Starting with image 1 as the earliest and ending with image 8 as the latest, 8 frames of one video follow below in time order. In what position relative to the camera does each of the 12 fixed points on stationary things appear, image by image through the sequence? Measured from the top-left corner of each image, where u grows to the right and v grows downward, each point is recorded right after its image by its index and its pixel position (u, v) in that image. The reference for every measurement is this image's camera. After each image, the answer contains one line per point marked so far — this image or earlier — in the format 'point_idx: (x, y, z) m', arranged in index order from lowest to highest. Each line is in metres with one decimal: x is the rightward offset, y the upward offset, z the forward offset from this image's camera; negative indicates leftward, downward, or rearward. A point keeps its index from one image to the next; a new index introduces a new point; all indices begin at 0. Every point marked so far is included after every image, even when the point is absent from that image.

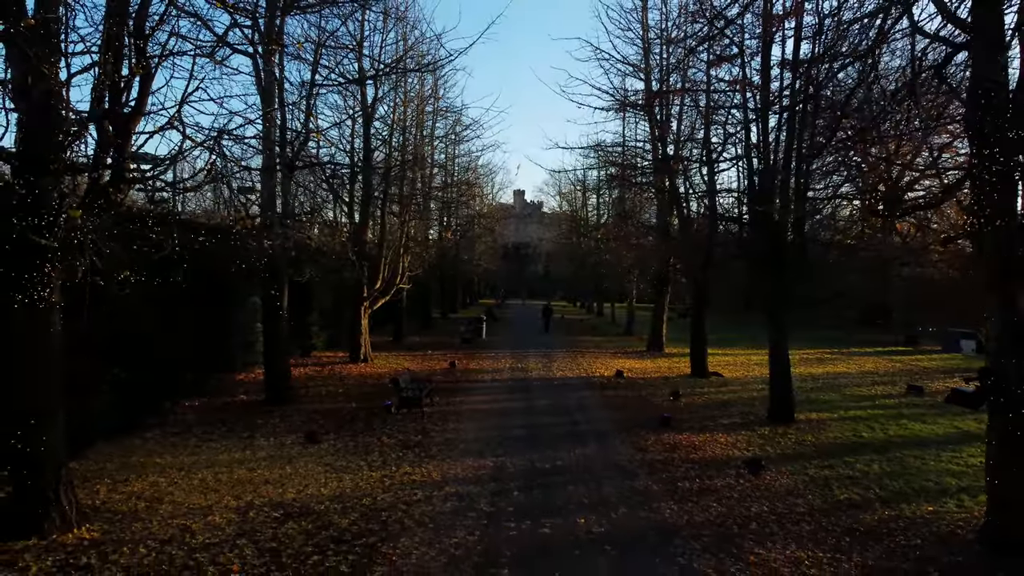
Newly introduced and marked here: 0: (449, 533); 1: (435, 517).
0: (-0.4, -1.4, +7.2) m
1: (-0.5, -1.4, +7.6) m
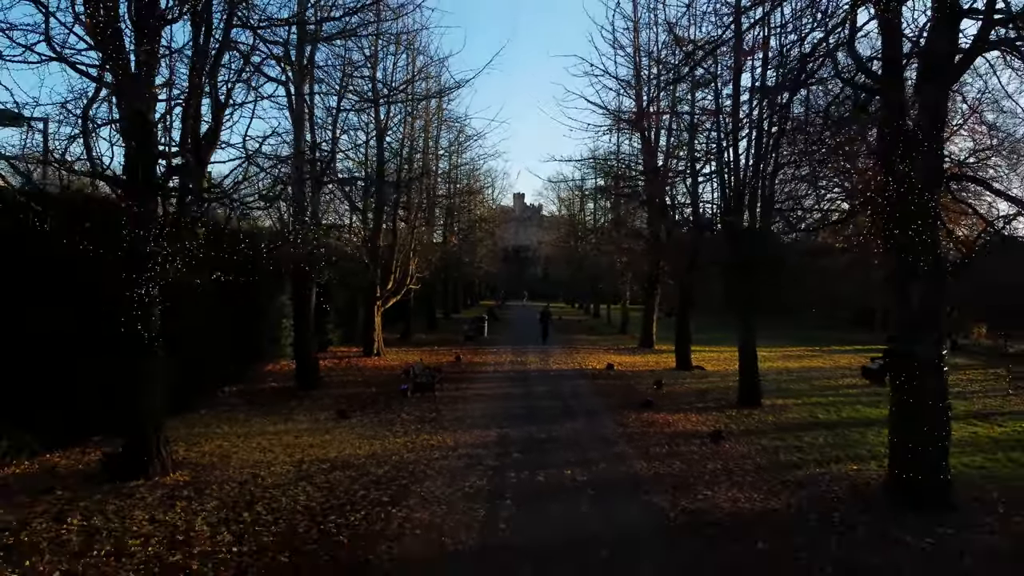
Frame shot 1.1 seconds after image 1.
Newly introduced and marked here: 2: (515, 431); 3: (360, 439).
0: (-0.4, -1.4, +9.1) m
1: (-0.5, -1.4, +9.5) m
2: (0.0, -1.4, +12.0) m
3: (-1.4, -1.4, +11.1) m
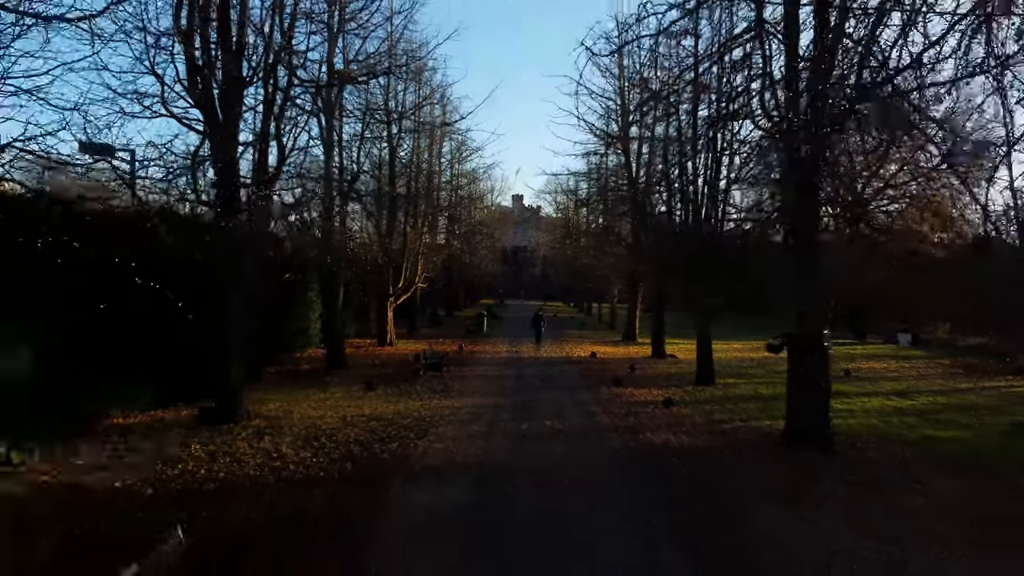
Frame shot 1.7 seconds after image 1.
0: (-0.4, -1.4, +12.2) m
1: (-0.5, -1.4, +12.6) m
2: (-0.1, -1.3, +15.1) m
3: (-1.4, -1.3, +14.2) m
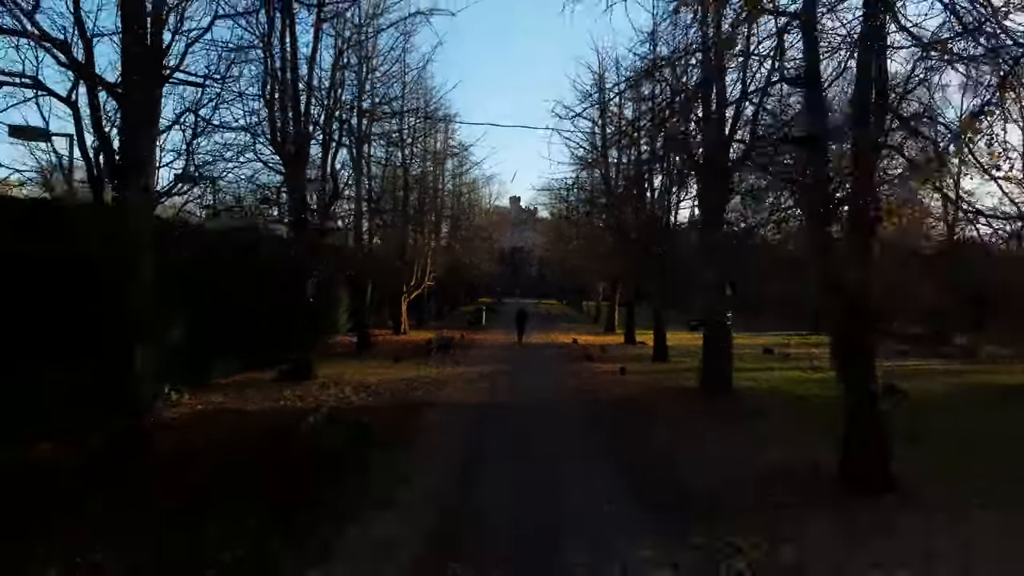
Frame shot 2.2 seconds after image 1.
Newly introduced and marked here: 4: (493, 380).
0: (-0.5, -1.3, +16.9) m
1: (-0.7, -1.3, +17.3) m
2: (-0.2, -1.3, +19.8) m
3: (-1.6, -1.3, +18.9) m
4: (-0.3, -1.3, +17.7) m
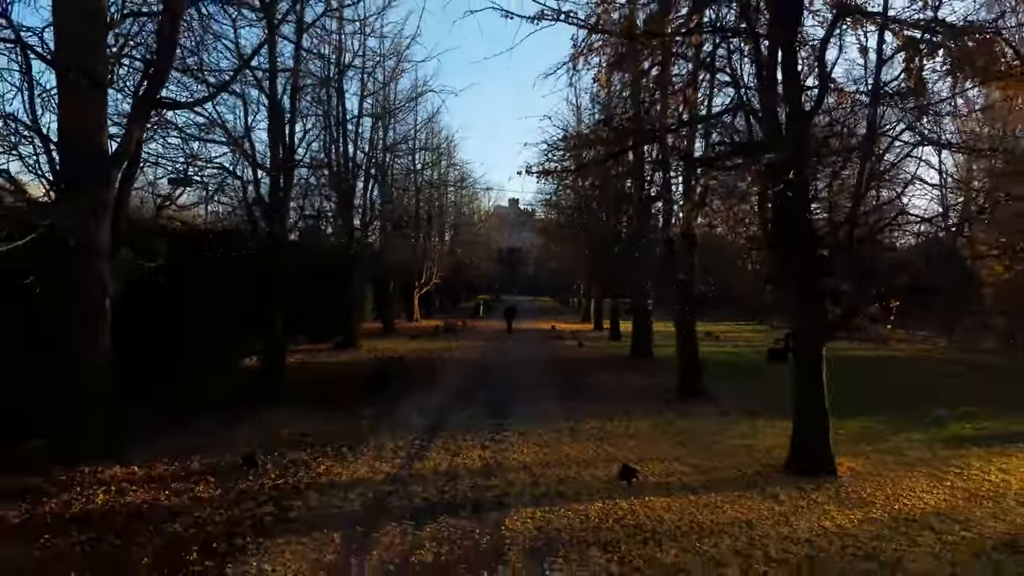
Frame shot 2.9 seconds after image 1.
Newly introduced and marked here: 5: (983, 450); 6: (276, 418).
0: (-0.8, -1.2, +23.9) m
1: (-0.9, -1.2, +24.4) m
2: (-0.4, -1.2, +26.9) m
3: (-1.8, -1.2, +26.0) m
4: (-0.5, -1.2, +24.8) m
5: (+4.5, -1.6, +11.9) m
6: (-2.2, -1.2, +11.7) m
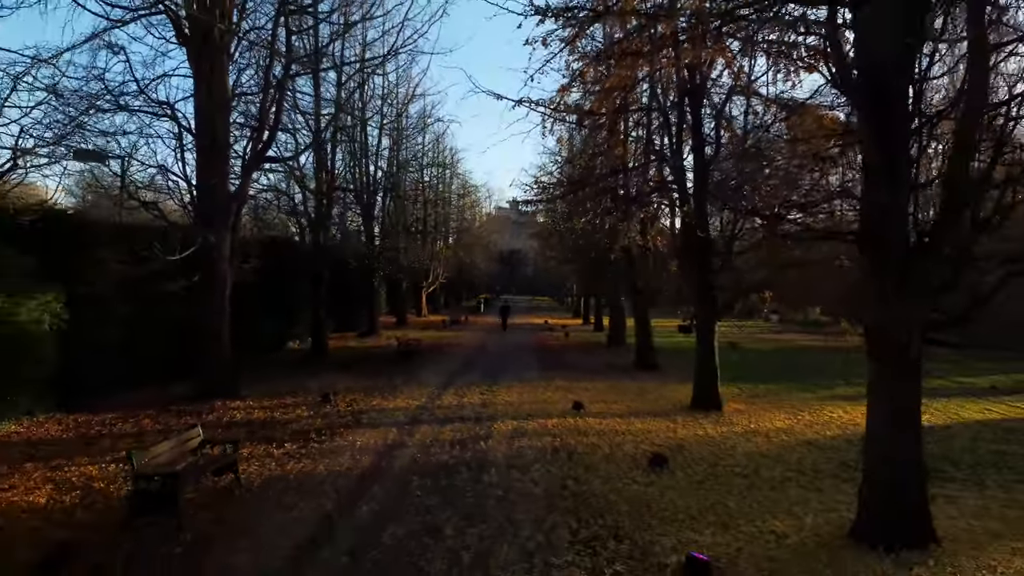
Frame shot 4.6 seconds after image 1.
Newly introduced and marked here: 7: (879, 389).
0: (-0.9, -1.2, +28.4) m
1: (-1.0, -1.2, +28.8) m
2: (-0.5, -1.2, +31.3) m
3: (-1.9, -1.1, +30.4) m
4: (-0.6, -1.2, +29.2) m
5: (+4.4, -1.5, +16.3) m
6: (-2.4, -1.2, +16.2) m
7: (+2.0, -0.7, +6.8) m
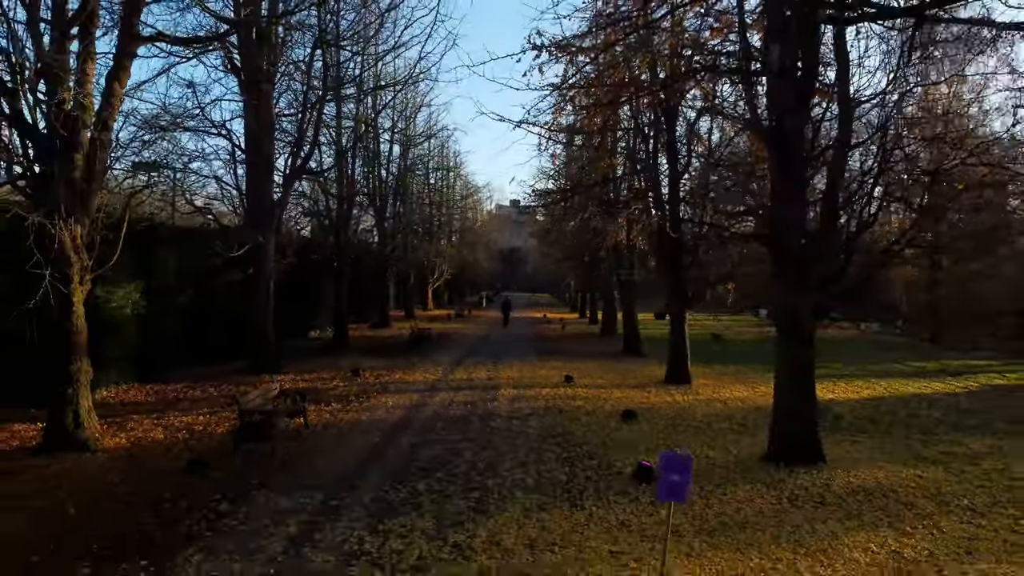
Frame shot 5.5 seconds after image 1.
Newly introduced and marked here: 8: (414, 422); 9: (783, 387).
0: (-0.9, -1.1, +30.9) m
1: (-1.0, -1.1, +31.3) m
2: (-0.5, -1.0, +33.8) m
3: (-1.9, -1.0, +32.9) m
4: (-0.6, -1.1, +31.7) m
5: (+4.4, -1.4, +18.8) m
6: (-2.3, -1.1, +18.7) m
7: (+2.0, -0.6, +9.3) m
8: (-0.9, -1.2, +11.3) m
9: (+2.0, -0.7, +9.3) m
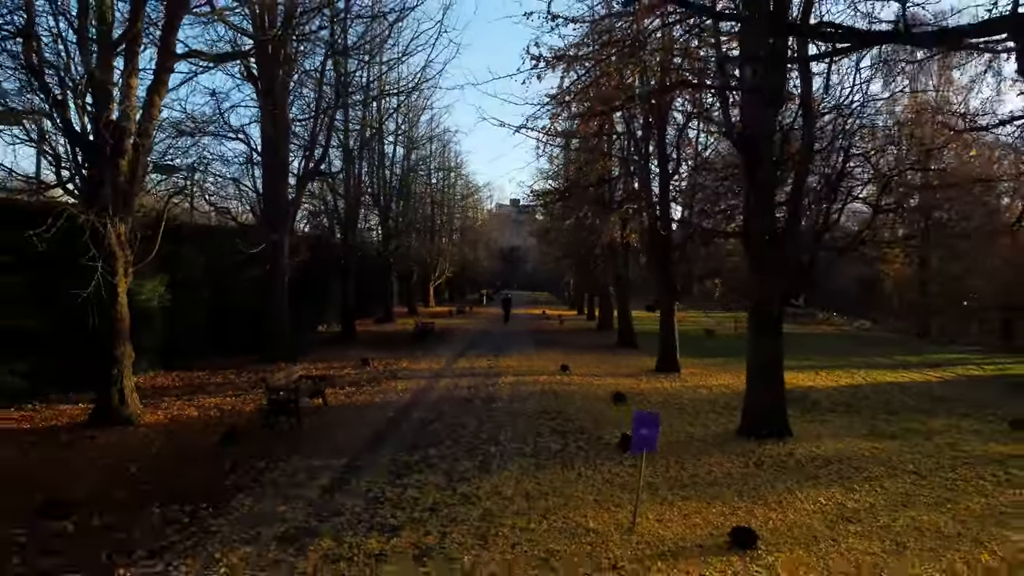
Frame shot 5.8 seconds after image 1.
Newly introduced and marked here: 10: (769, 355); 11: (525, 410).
0: (-0.9, -1.0, +31.9) m
1: (-1.0, -1.0, +32.4) m
2: (-0.5, -1.0, +34.9) m
3: (-1.9, -0.9, +34.0) m
4: (-0.6, -1.0, +32.8) m
5: (+4.4, -1.3, +19.9) m
6: (-2.3, -1.0, +19.8) m
7: (+2.0, -0.5, +10.4) m
8: (-0.9, -1.1, +12.4) m
9: (+2.0, -0.7, +10.4) m
10: (+2.1, -0.5, +10.3) m
11: (+0.1, -1.2, +11.9) m
